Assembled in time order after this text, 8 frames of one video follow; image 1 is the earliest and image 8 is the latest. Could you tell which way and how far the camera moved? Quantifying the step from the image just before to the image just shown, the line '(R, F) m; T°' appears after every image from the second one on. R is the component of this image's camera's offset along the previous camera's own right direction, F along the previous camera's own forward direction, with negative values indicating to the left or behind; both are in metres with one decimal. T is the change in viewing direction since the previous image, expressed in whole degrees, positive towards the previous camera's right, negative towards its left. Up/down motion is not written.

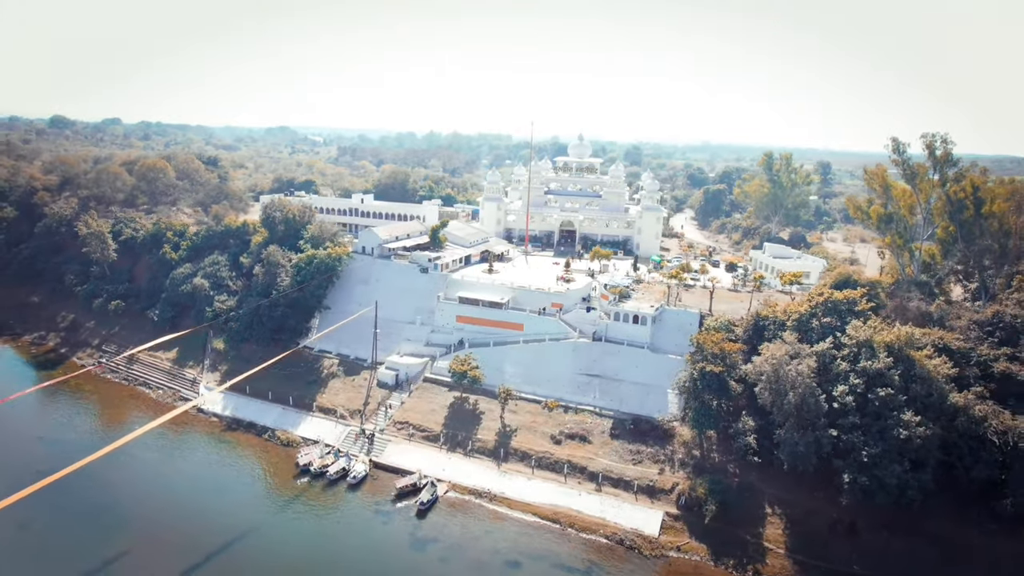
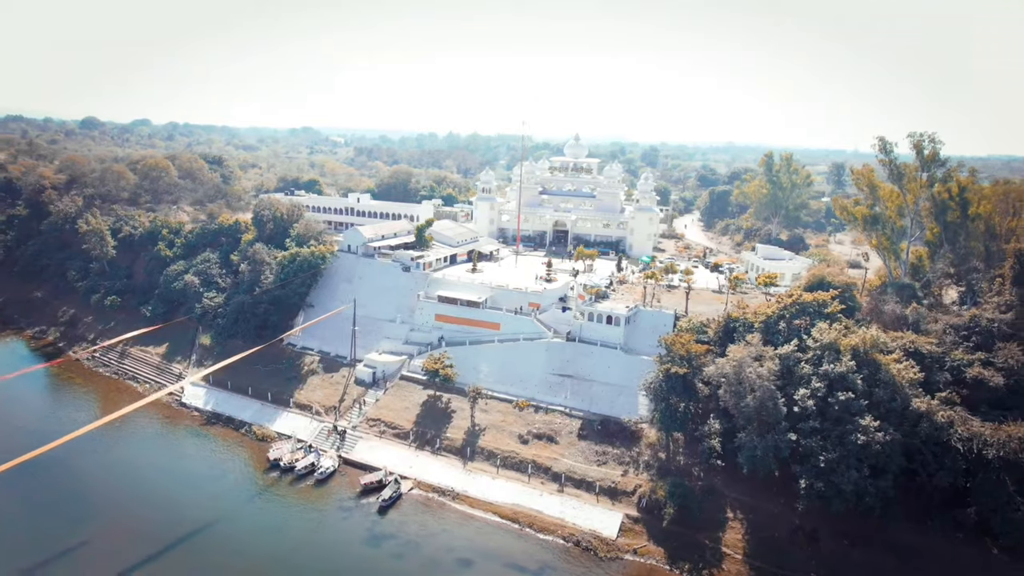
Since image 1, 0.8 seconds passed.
(+2.4, +0.1) m; -2°
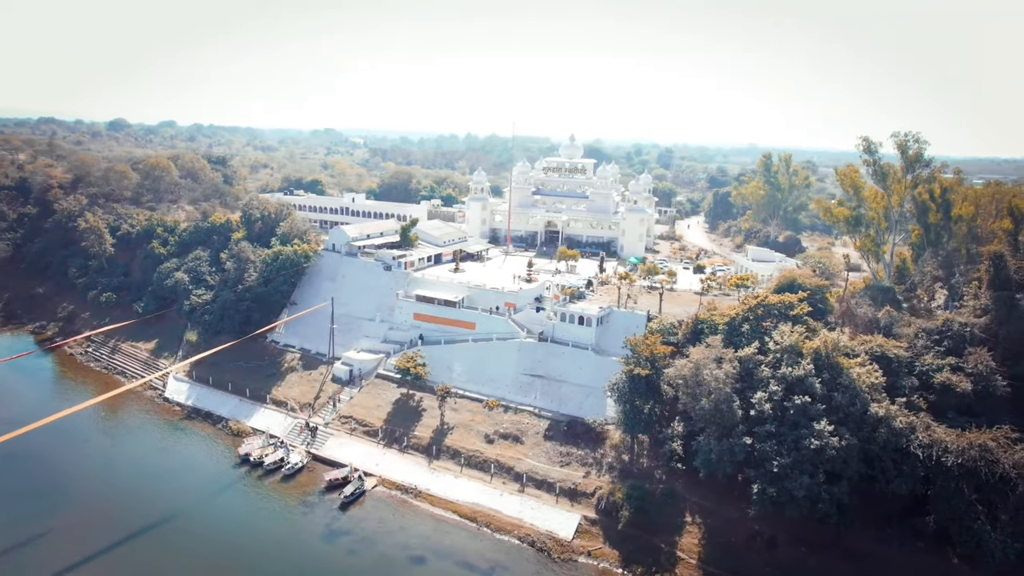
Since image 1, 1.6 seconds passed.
(+2.4, +0.1) m; -2°
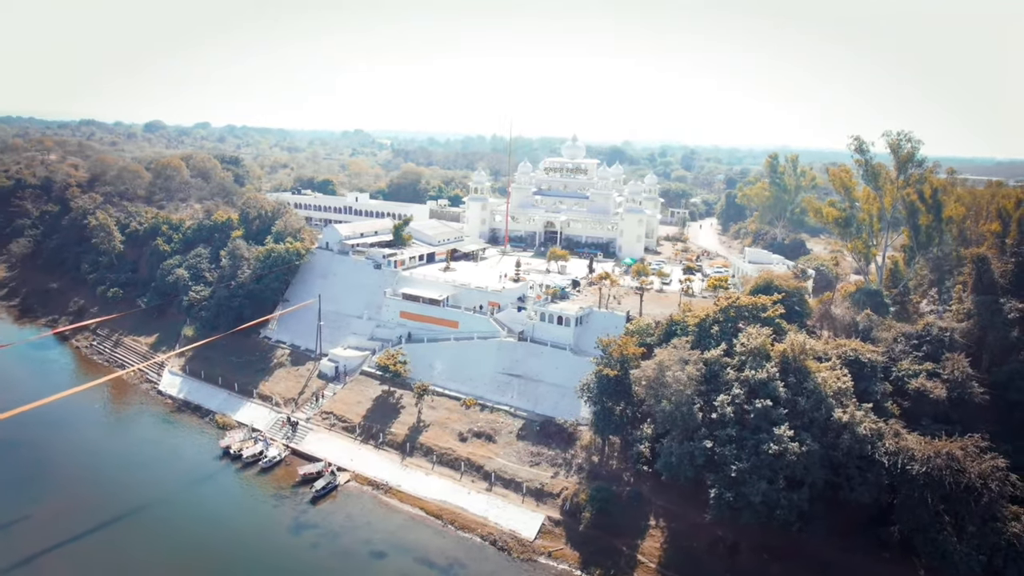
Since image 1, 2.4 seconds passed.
(+2.3, +0.1) m; -3°
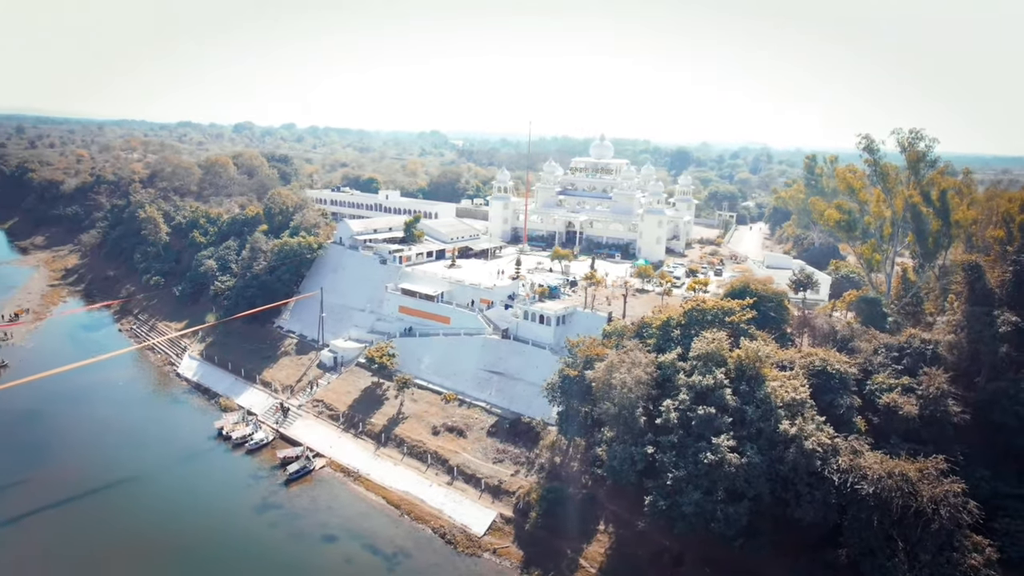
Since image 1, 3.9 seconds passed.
(+4.3, +0.2) m; -7°
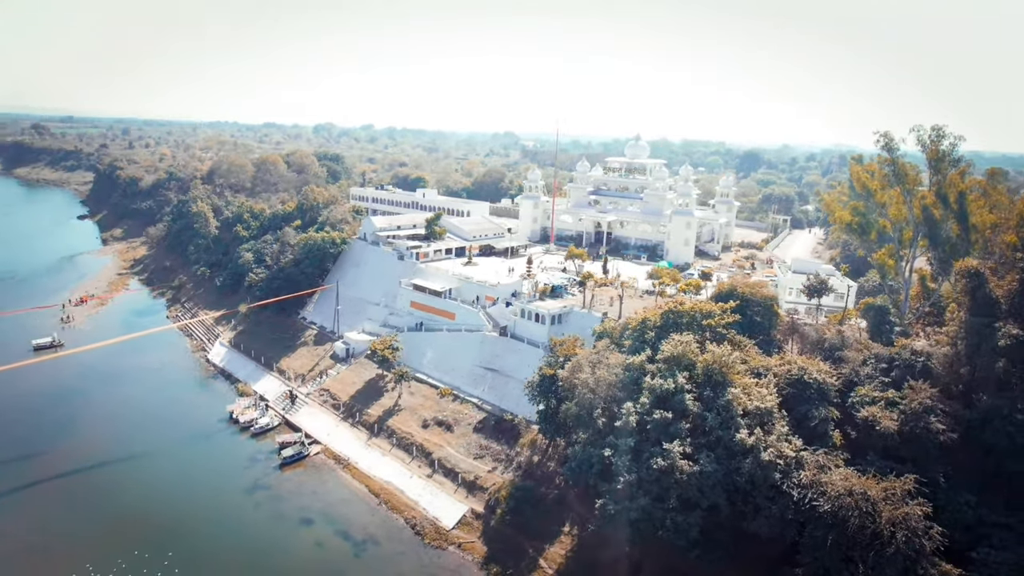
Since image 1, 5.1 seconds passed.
(+3.5, +0.2) m; -7°
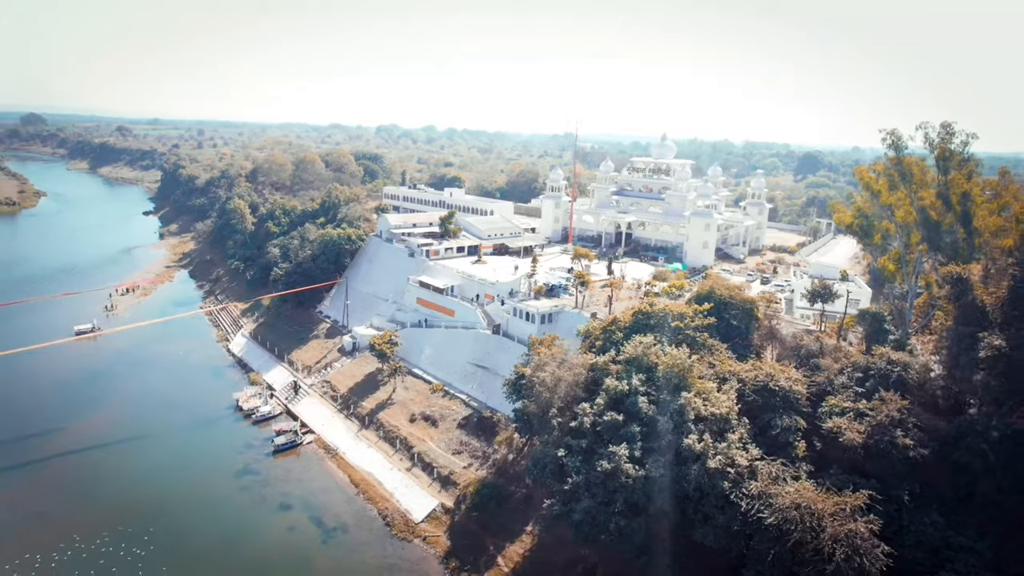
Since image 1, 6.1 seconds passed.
(+3.2, +0.1) m; -5°
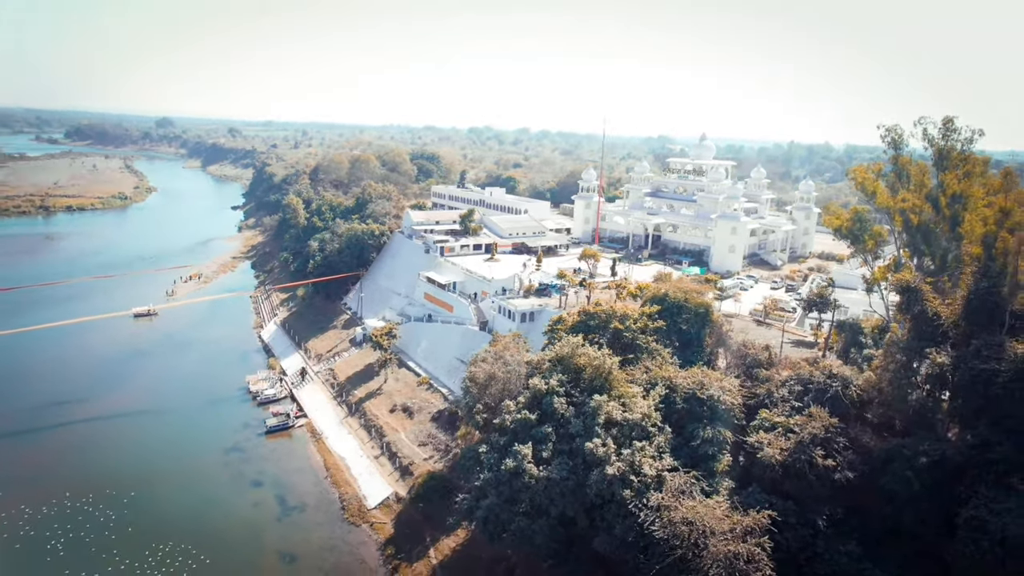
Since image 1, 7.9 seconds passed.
(+5.0, +0.4) m; -8°
